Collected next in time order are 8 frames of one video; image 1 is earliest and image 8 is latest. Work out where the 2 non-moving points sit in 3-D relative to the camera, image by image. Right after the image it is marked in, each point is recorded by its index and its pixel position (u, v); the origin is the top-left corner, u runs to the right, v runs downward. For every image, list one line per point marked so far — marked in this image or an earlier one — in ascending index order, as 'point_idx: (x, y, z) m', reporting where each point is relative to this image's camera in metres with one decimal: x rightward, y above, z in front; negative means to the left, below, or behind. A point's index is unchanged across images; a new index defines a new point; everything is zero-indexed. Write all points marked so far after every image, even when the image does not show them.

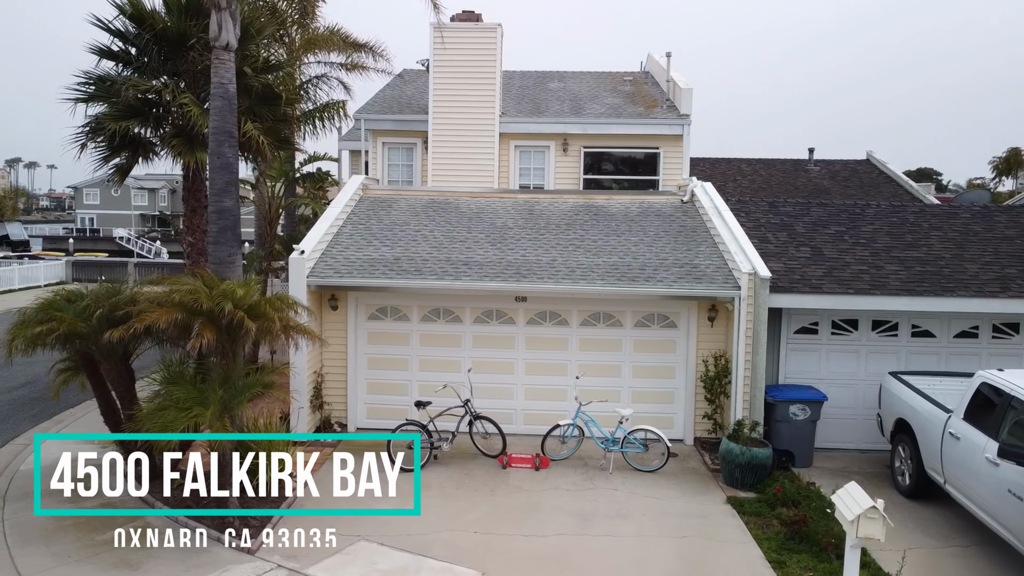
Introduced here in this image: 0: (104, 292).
0: (-4.3, 0.0, +7.6) m
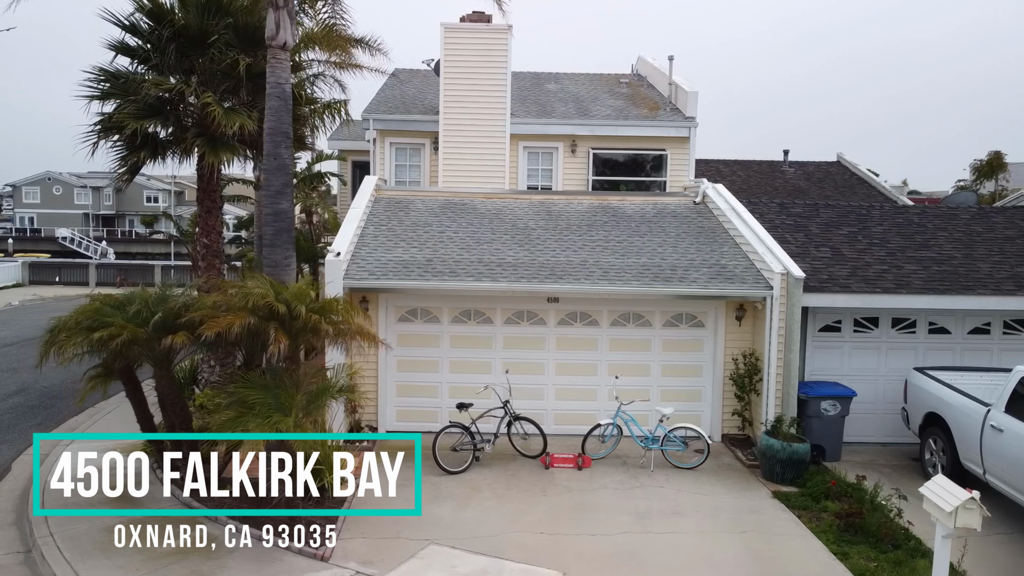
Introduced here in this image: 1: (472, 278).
0: (-3.6, -0.1, +7.4) m
1: (-0.5, +0.1, +9.9) m
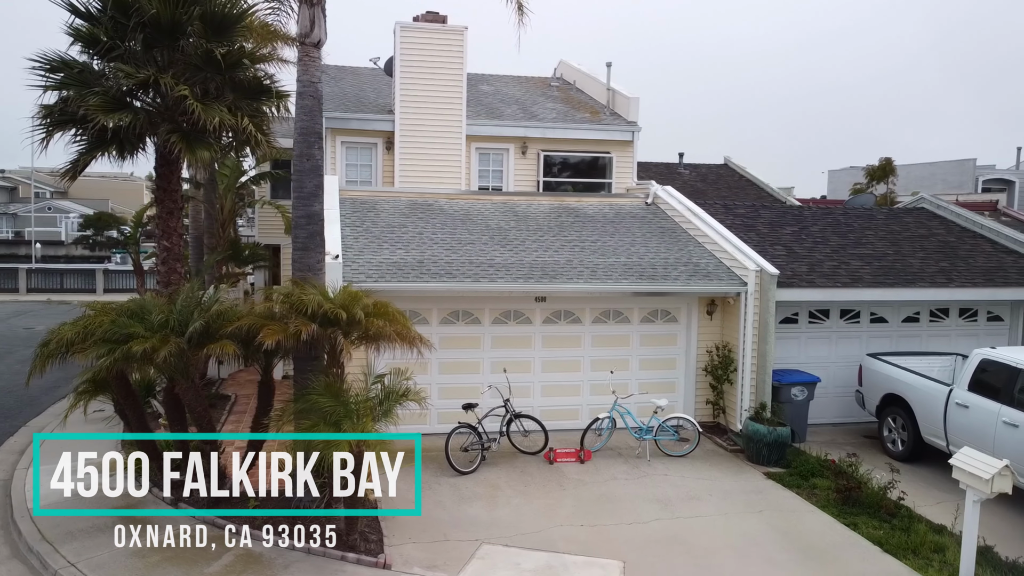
0: (-3.2, -0.2, +7.0) m
1: (-0.5, +0.1, +9.9) m
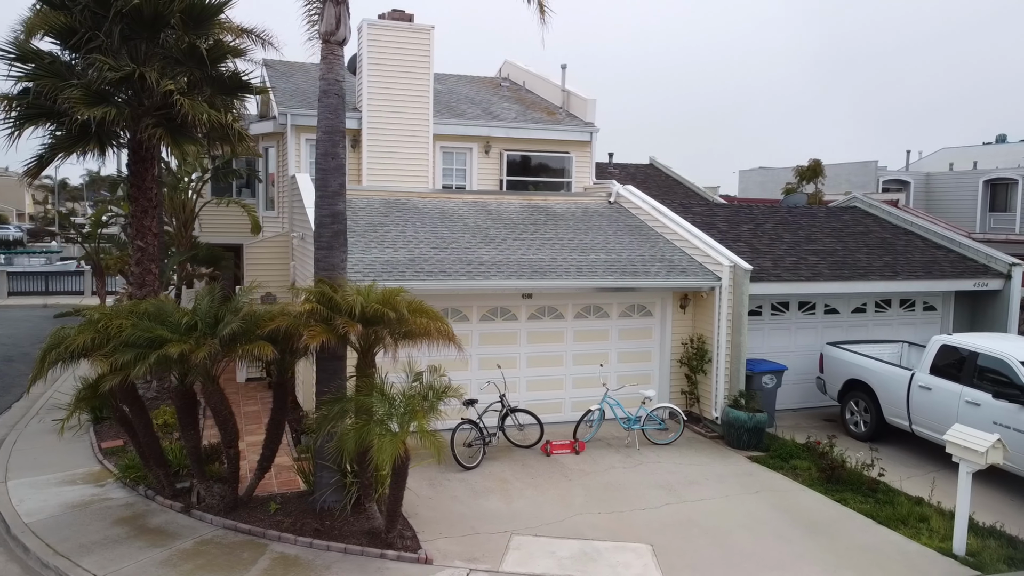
0: (-2.9, -0.2, +6.8) m
1: (-0.6, +0.2, +10.0) m
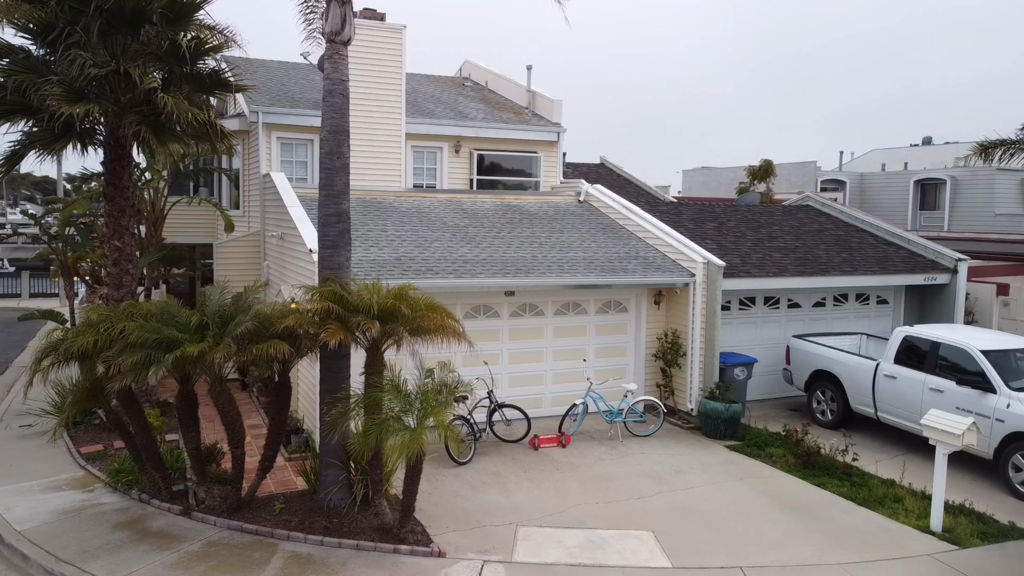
0: (-2.9, -0.2, +6.7) m
1: (-0.8, +0.2, +10.1) m
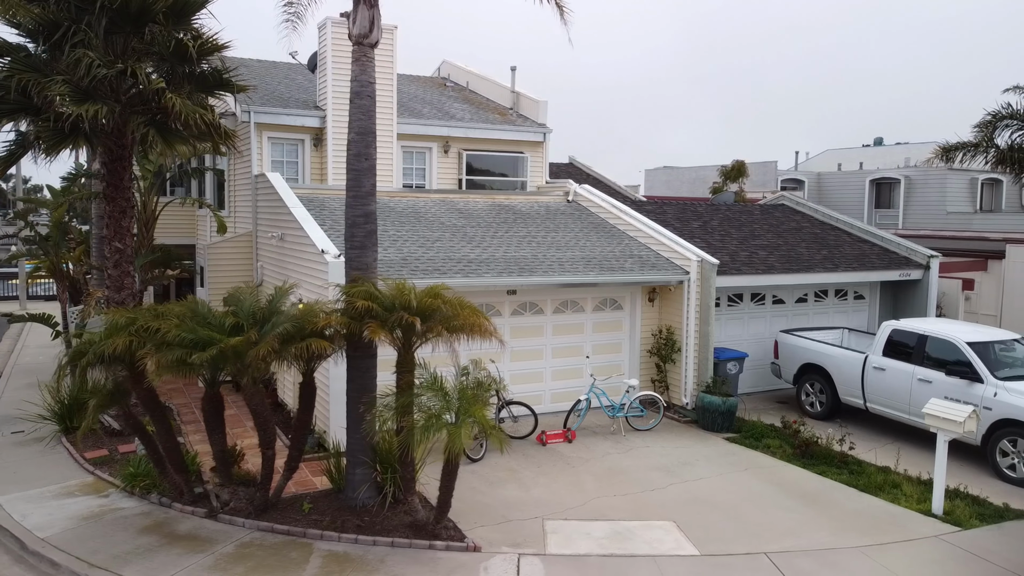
0: (-2.6, -0.2, +6.7) m
1: (-0.8, +0.2, +10.2) m
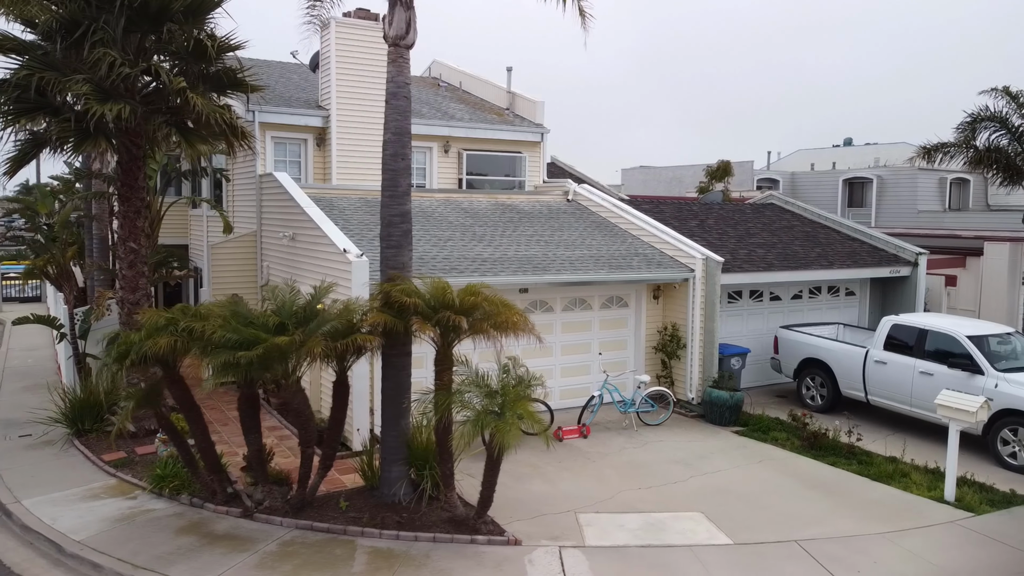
0: (-2.2, -0.2, +6.7) m
1: (-0.5, +0.2, +10.4) m
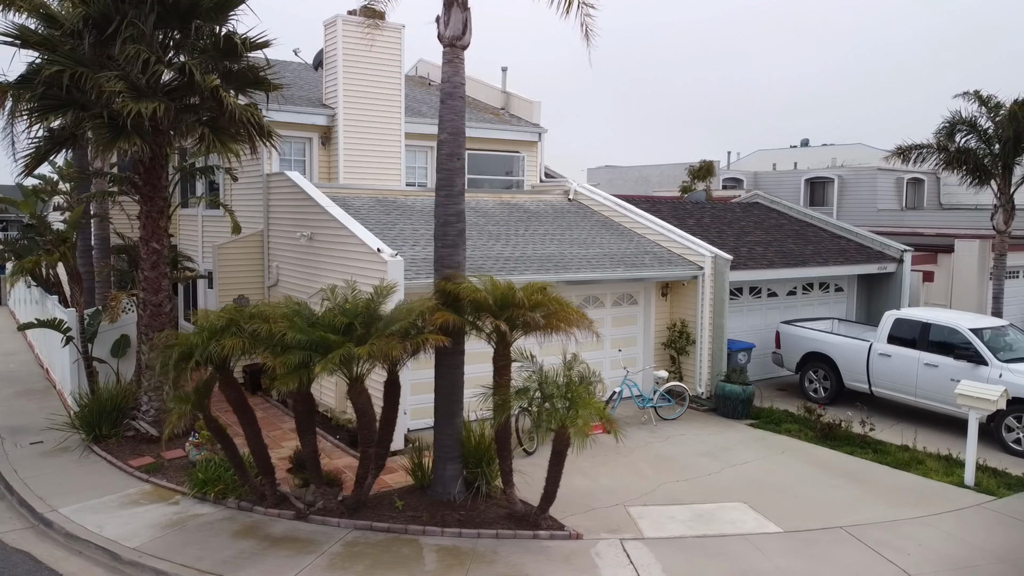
0: (-1.6, -0.2, +6.7) m
1: (-0.2, +0.2, +10.4) m
